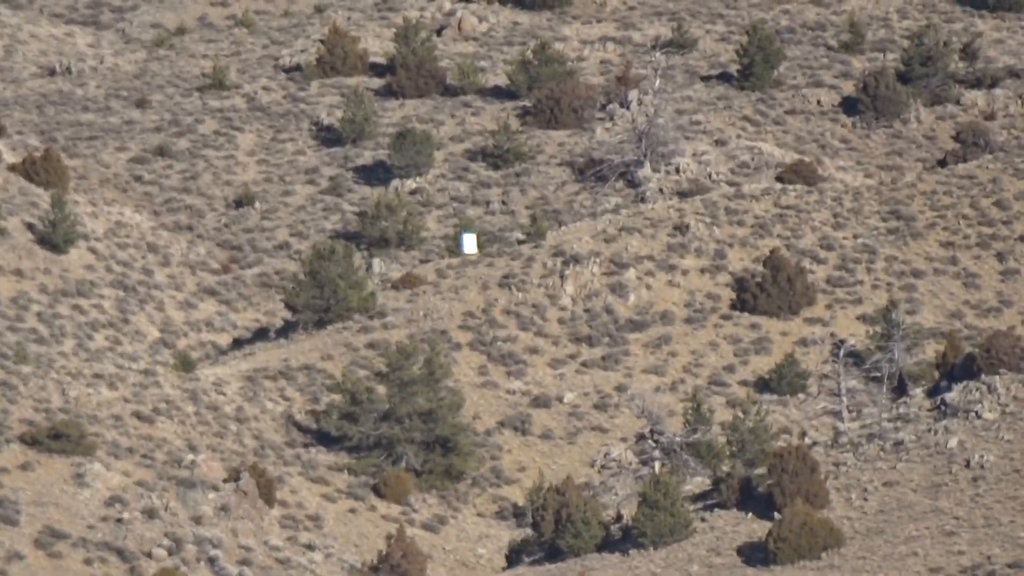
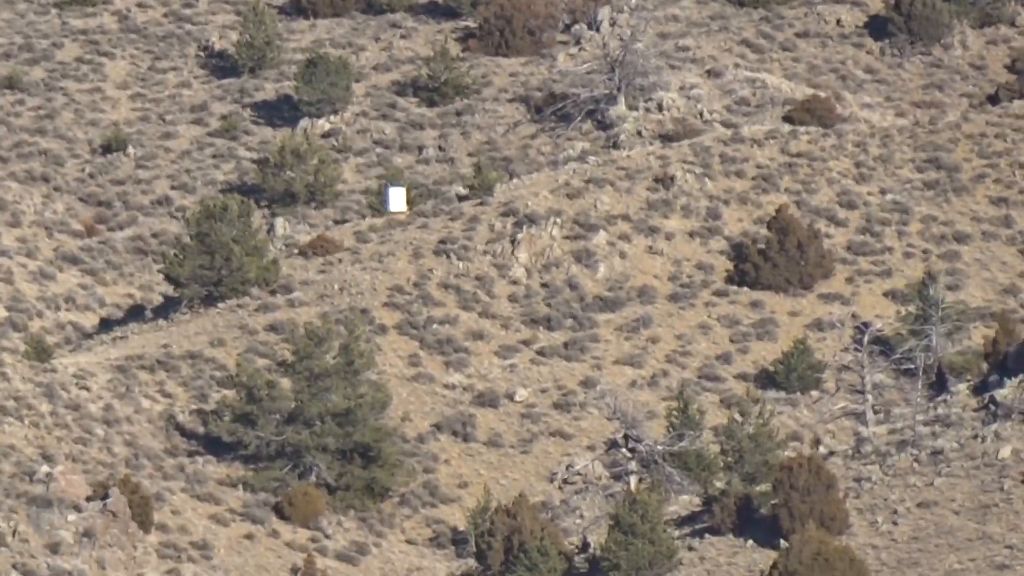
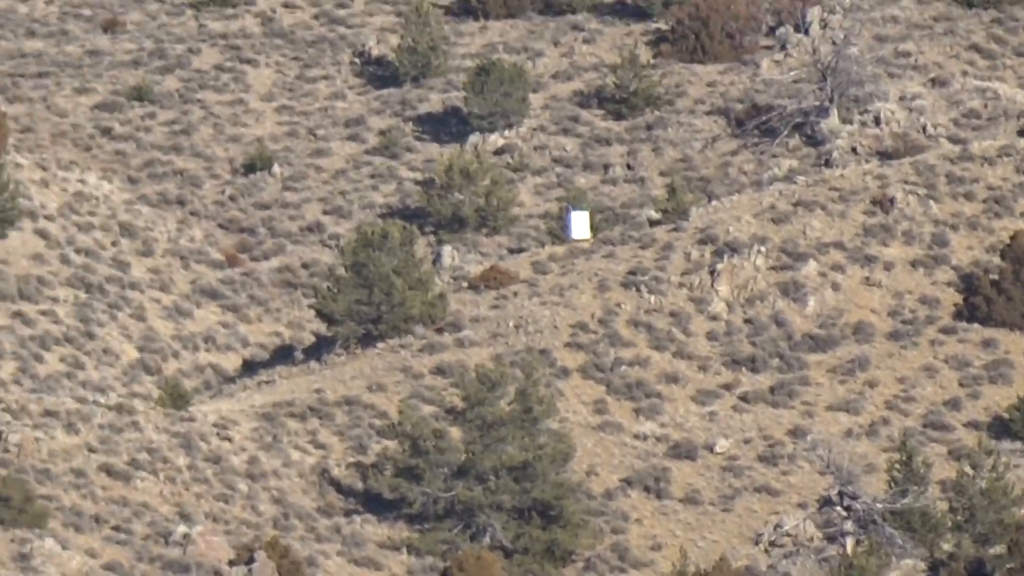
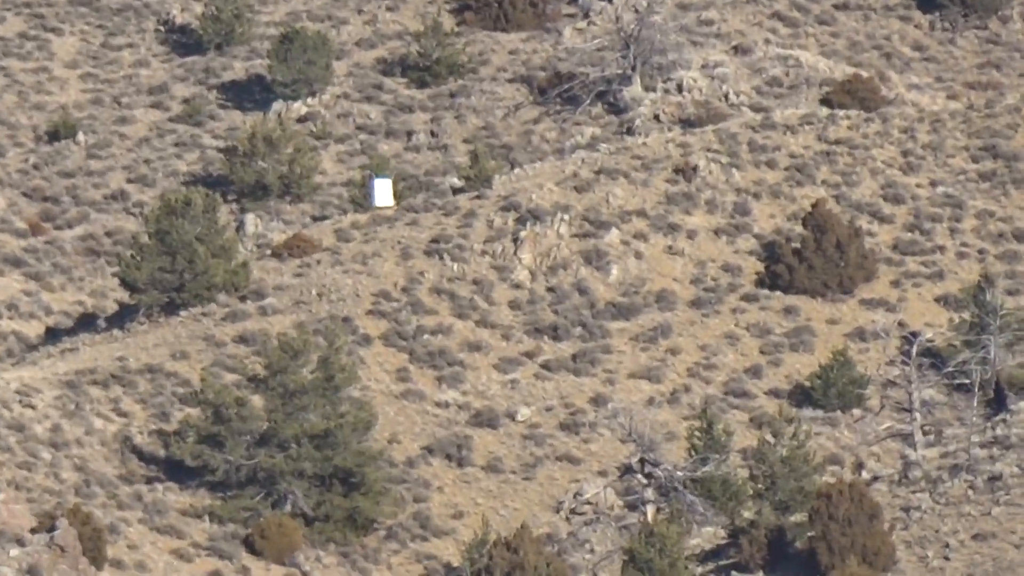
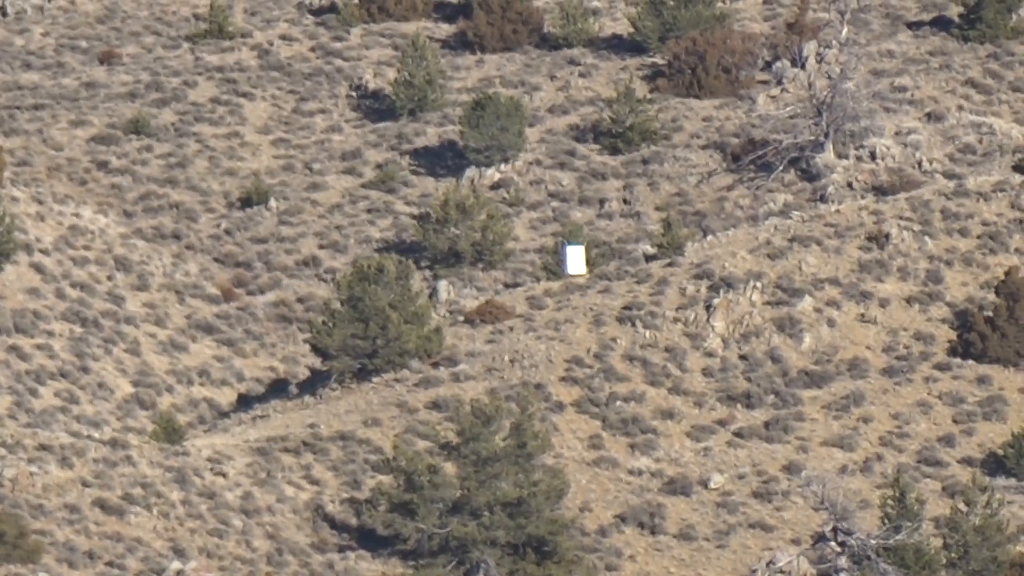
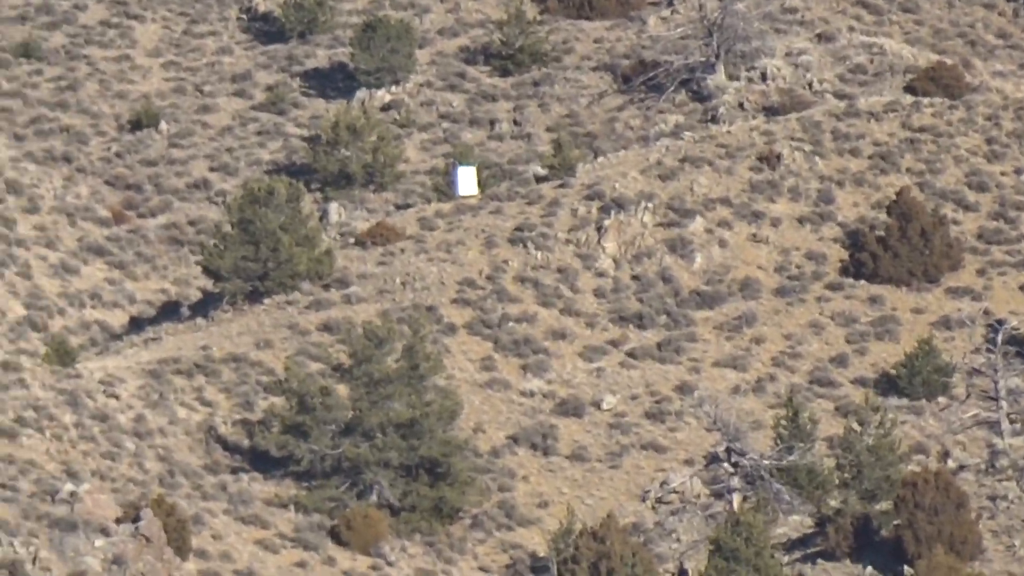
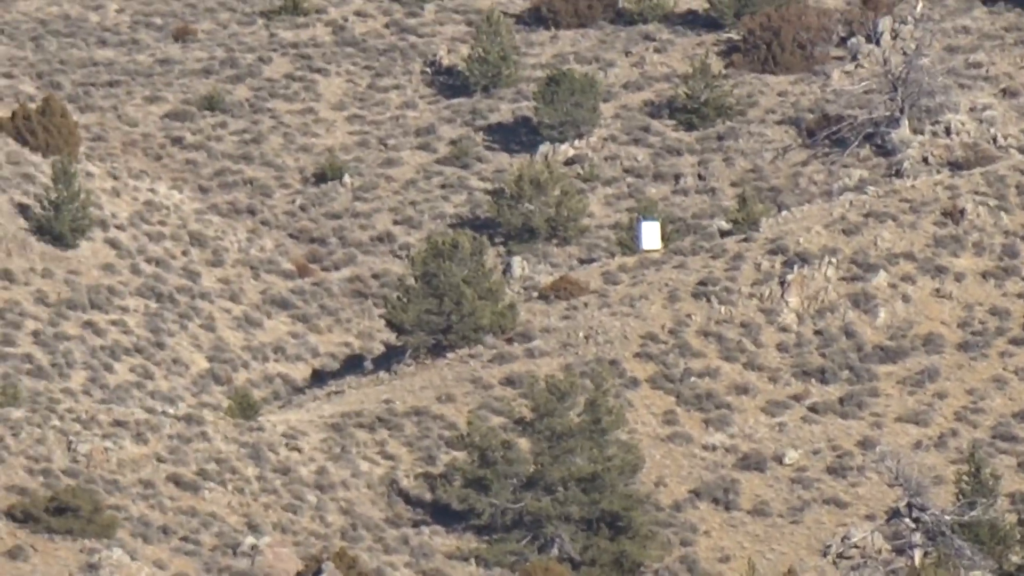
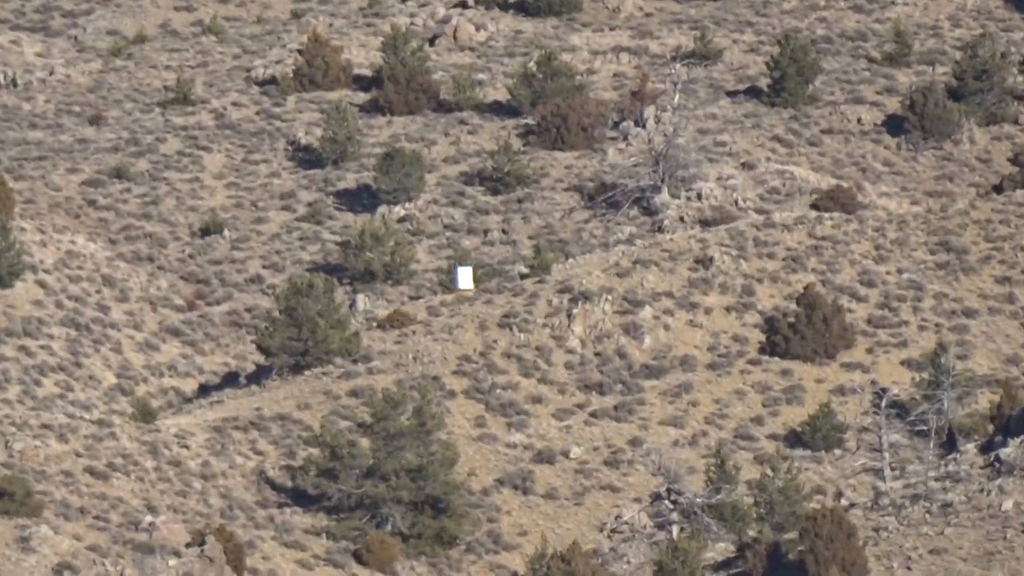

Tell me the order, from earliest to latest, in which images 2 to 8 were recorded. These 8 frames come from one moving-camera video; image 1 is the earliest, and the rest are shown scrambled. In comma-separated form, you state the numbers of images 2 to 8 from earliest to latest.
8, 2, 4, 6, 3, 7, 5
